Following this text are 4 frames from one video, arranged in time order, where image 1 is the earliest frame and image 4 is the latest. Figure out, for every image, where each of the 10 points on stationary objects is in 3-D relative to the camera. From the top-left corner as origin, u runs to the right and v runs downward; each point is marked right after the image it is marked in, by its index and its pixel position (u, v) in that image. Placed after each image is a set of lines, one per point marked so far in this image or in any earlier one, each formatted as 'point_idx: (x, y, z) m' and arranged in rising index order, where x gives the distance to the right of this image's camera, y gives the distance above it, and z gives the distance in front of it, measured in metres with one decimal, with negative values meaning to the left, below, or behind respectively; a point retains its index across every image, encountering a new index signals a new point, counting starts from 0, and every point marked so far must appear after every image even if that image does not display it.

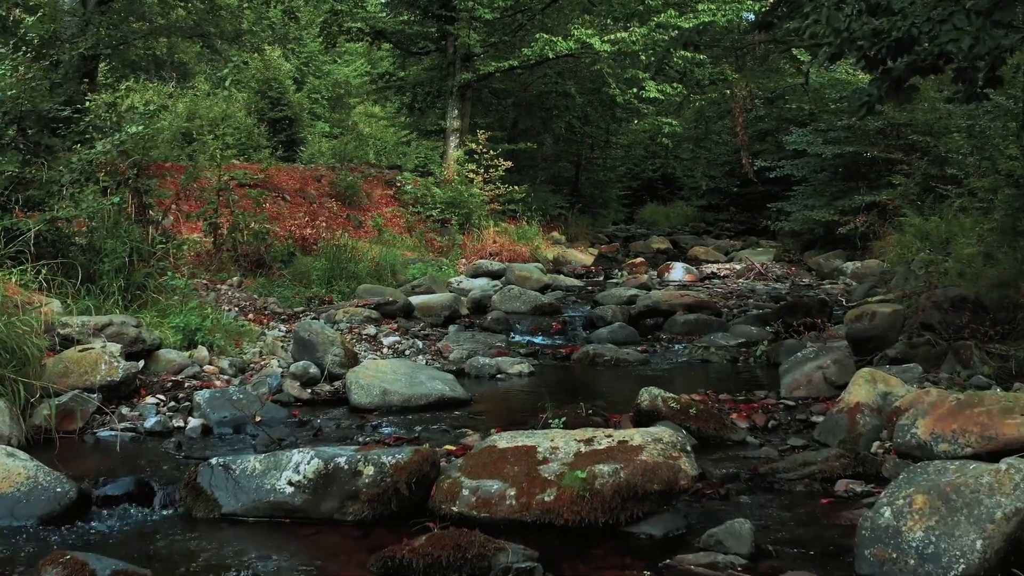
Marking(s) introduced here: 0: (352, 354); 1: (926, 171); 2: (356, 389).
0: (-1.6, -0.6, +7.0) m
1: (+8.6, +2.5, +15.1) m
2: (-1.3, -0.8, +6.0) m
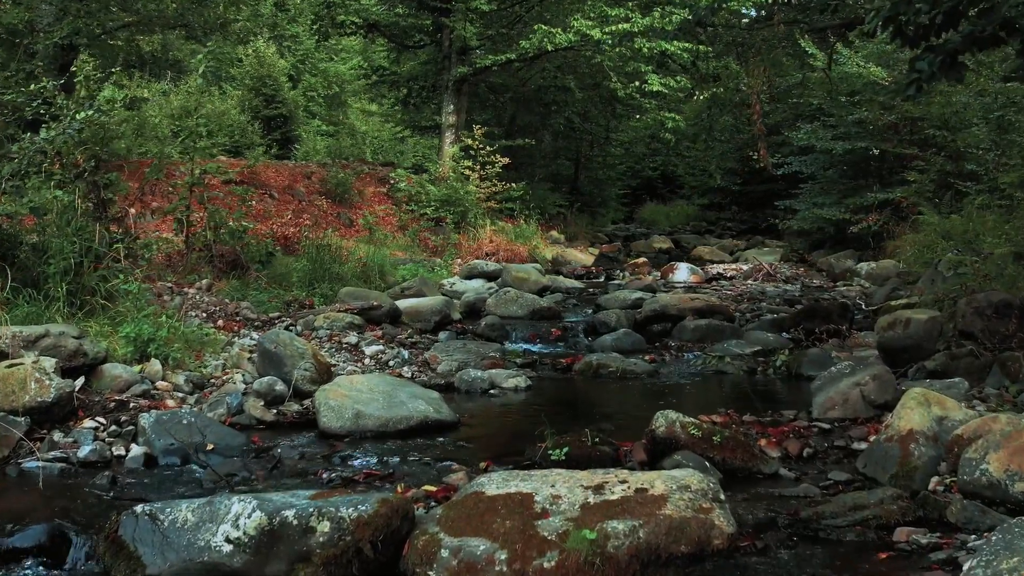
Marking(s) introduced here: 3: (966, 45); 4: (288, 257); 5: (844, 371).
0: (-1.6, -0.7, +6.2) m
1: (+8.6, +2.4, +14.4) m
2: (-1.3, -0.9, +5.2) m
3: (+2.3, +1.2, +3.6) m
4: (-3.3, +0.5, +10.5) m
5: (+2.7, -0.7, +5.9) m
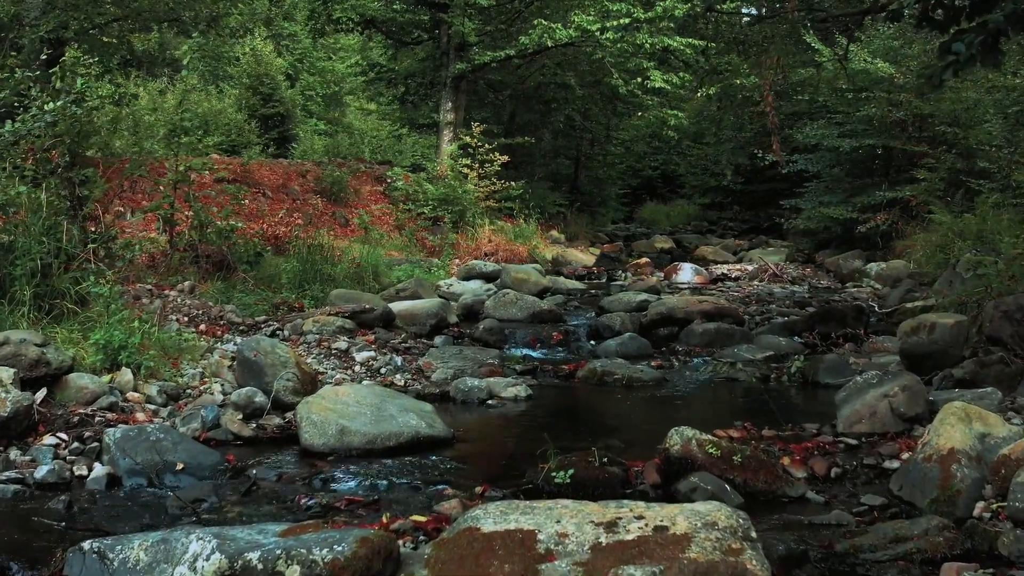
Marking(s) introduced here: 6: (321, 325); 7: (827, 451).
0: (-1.6, -0.7, +5.7) m
1: (+8.6, +2.4, +13.9) m
2: (-1.3, -0.9, +4.7) m
3: (+2.2, +1.2, +3.2) m
4: (-3.3, +0.4, +10.1) m
5: (+2.7, -0.7, +5.5) m
6: (-2.1, -0.4, +7.9) m
7: (+2.1, -1.1, +4.8) m
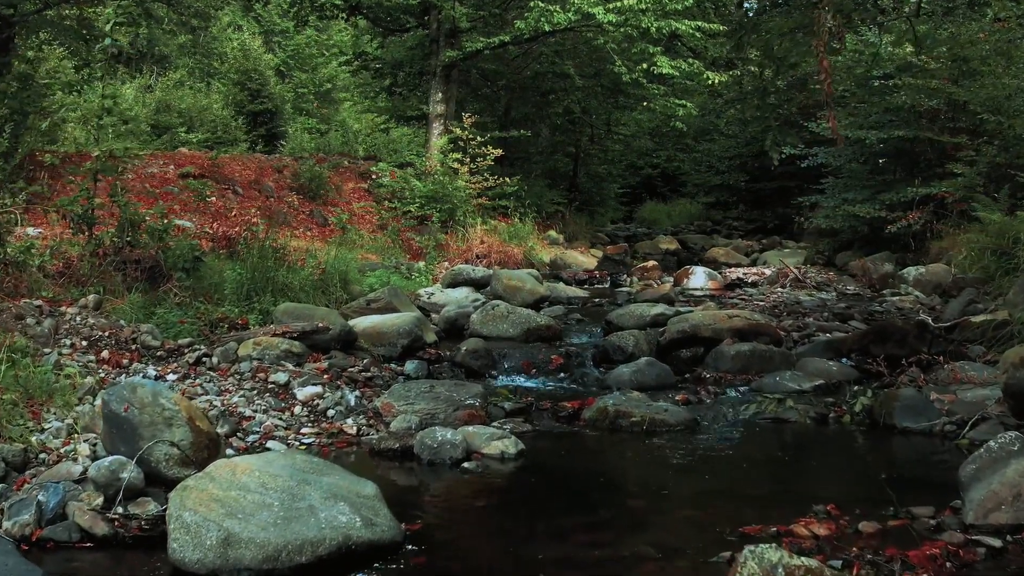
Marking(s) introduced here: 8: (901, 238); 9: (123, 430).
0: (-1.7, -0.8, +4.1) m
1: (+8.4, +2.3, +12.4) m
2: (-1.4, -1.0, +3.1) m
3: (+2.2, +1.1, +1.6) m
4: (-3.4, +0.3, +8.5) m
5: (+2.6, -0.8, +3.9) m
6: (-2.2, -0.5, +6.3) m
7: (+2.0, -1.2, +3.2) m
8: (+8.2, +1.0, +15.0) m
9: (-2.1, -0.8, +4.0) m
